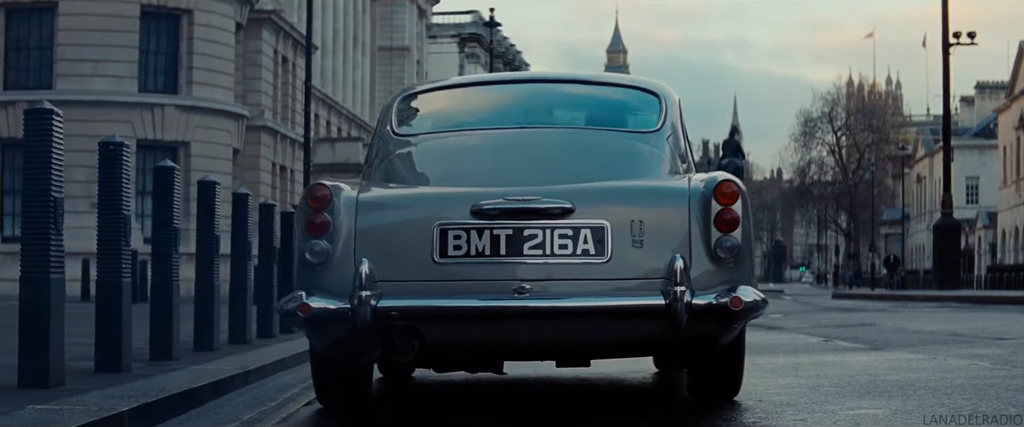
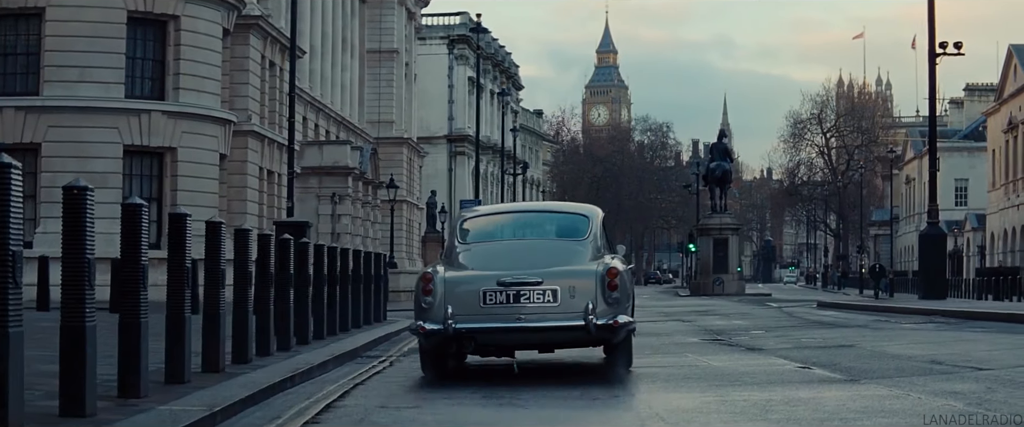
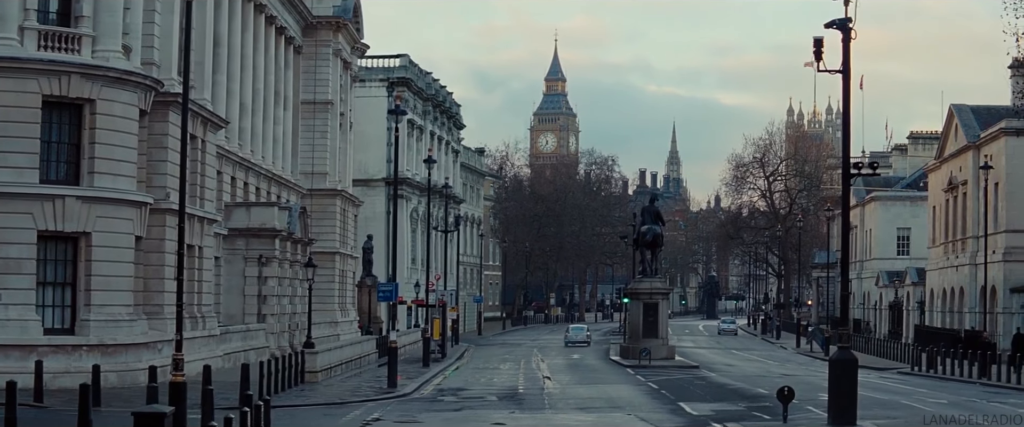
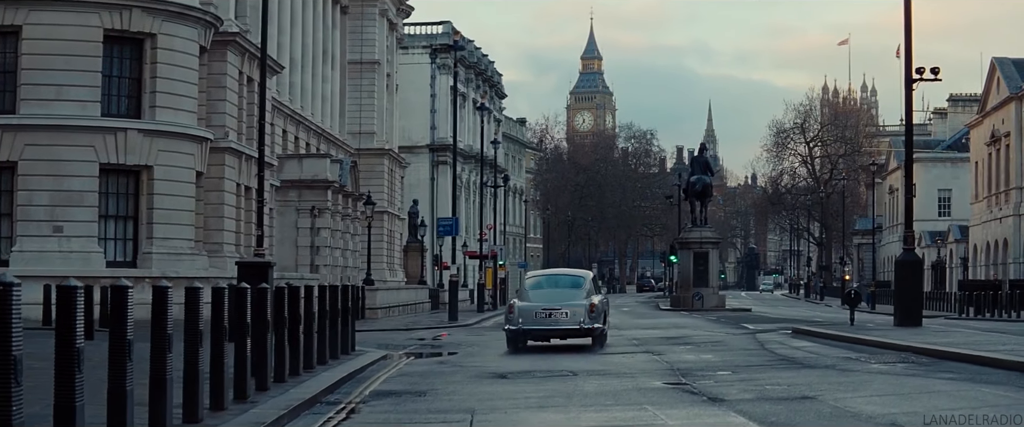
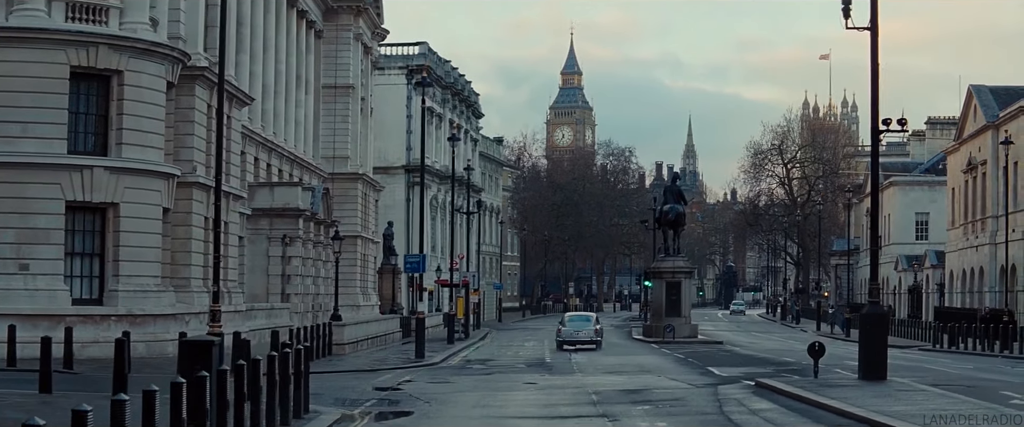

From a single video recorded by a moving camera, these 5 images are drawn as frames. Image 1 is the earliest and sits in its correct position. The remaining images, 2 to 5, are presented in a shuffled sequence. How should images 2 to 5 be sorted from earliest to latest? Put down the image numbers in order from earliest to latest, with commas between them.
2, 4, 5, 3
